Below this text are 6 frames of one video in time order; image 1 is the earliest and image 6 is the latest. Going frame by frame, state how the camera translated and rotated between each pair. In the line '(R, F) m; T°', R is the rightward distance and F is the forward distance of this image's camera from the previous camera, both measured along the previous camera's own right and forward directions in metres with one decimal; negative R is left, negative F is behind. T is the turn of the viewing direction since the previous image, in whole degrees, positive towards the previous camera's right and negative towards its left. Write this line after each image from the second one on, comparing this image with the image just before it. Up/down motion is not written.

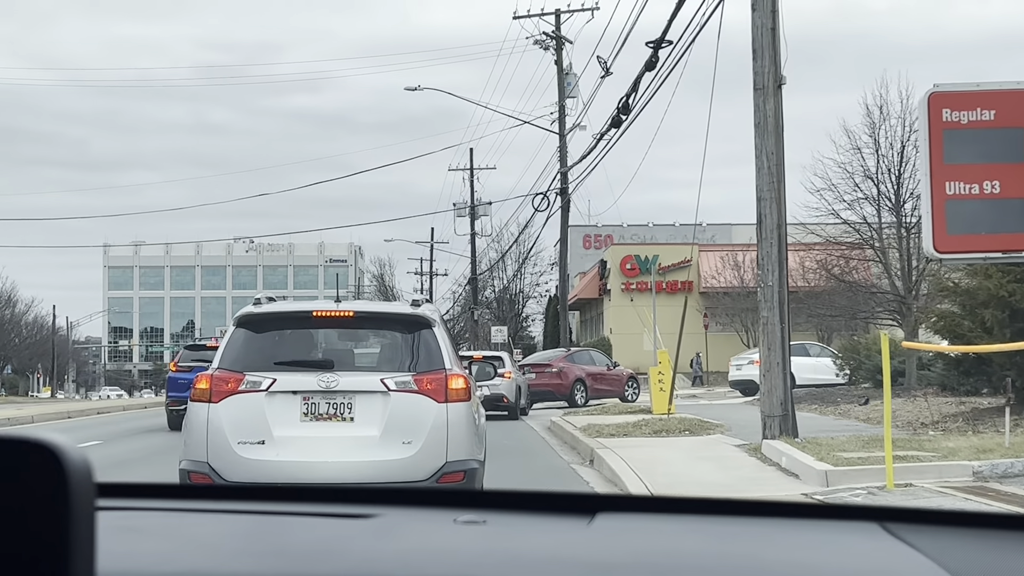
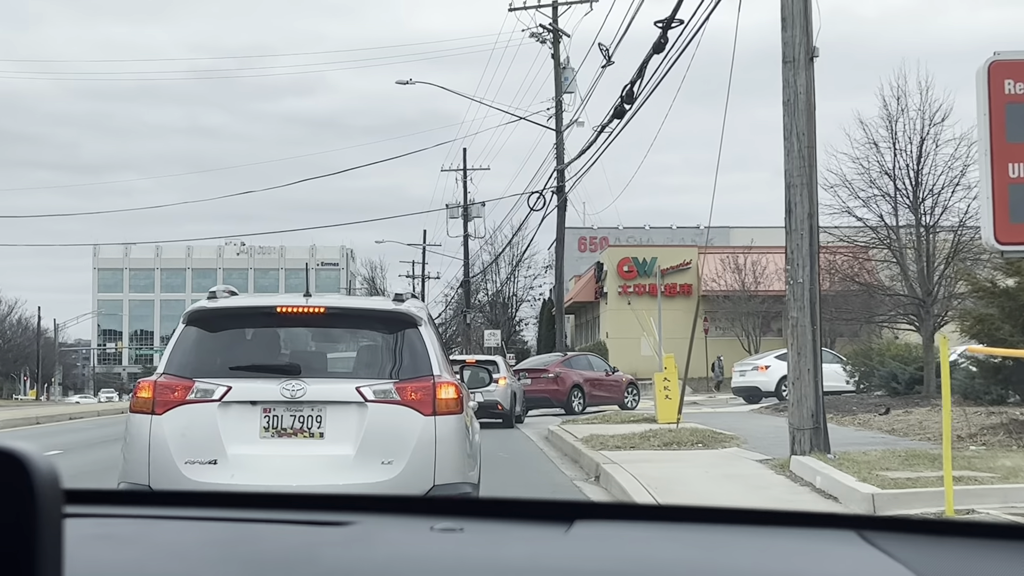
(0.0, +0.8) m; 0°
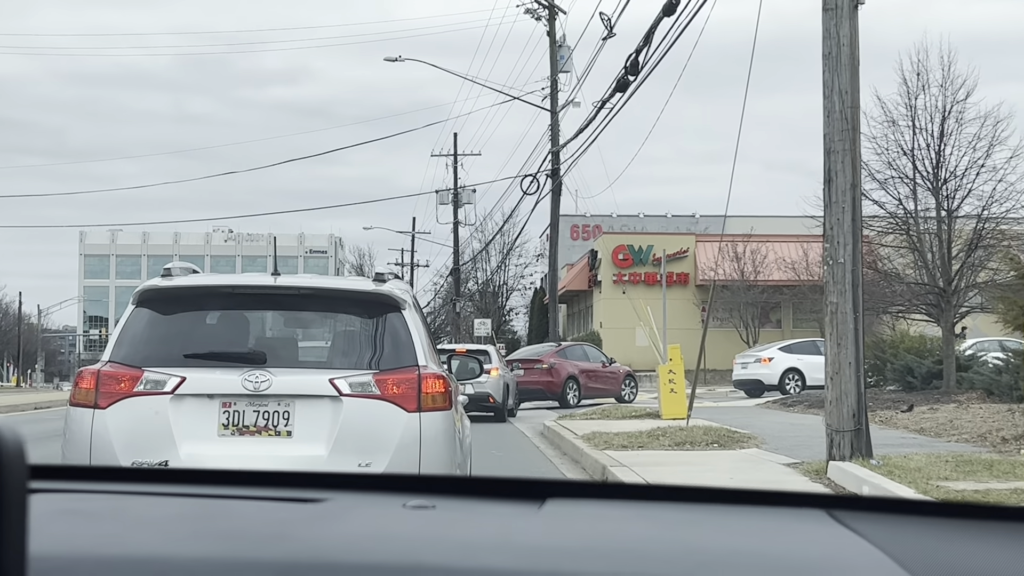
(0.0, +0.8) m; 0°
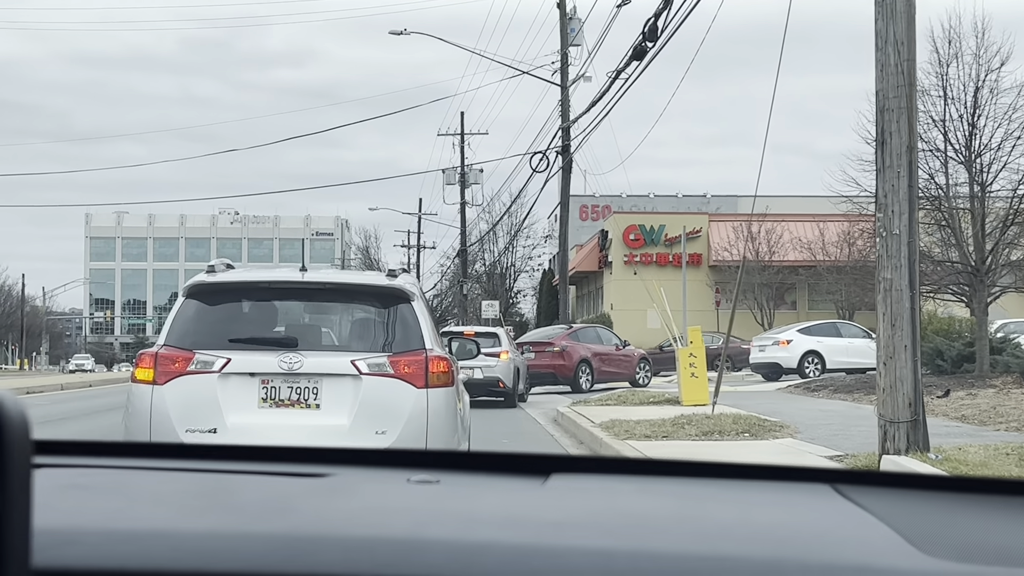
(0.0, +0.6) m; 0°
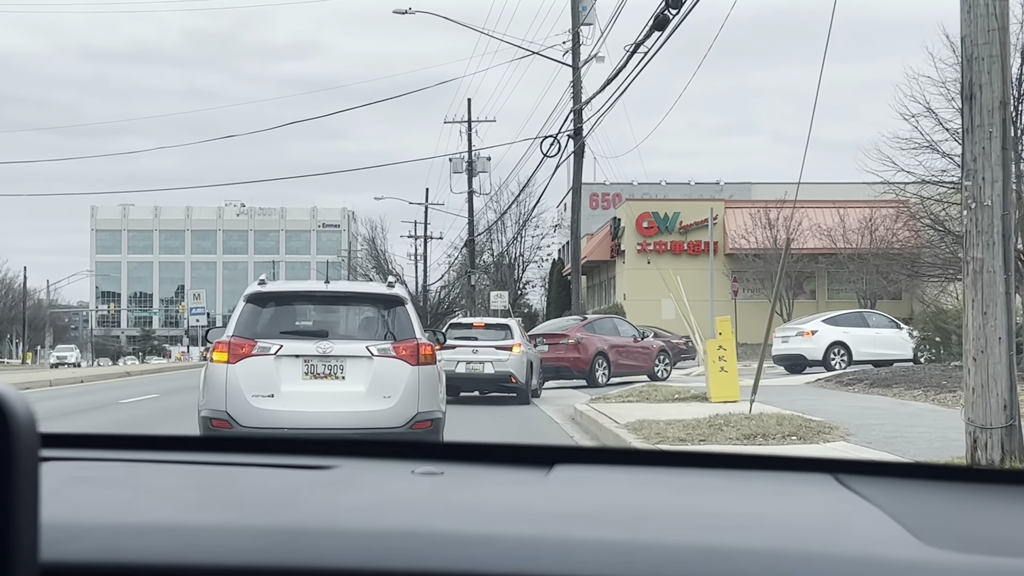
(0.0, +0.8) m; 0°
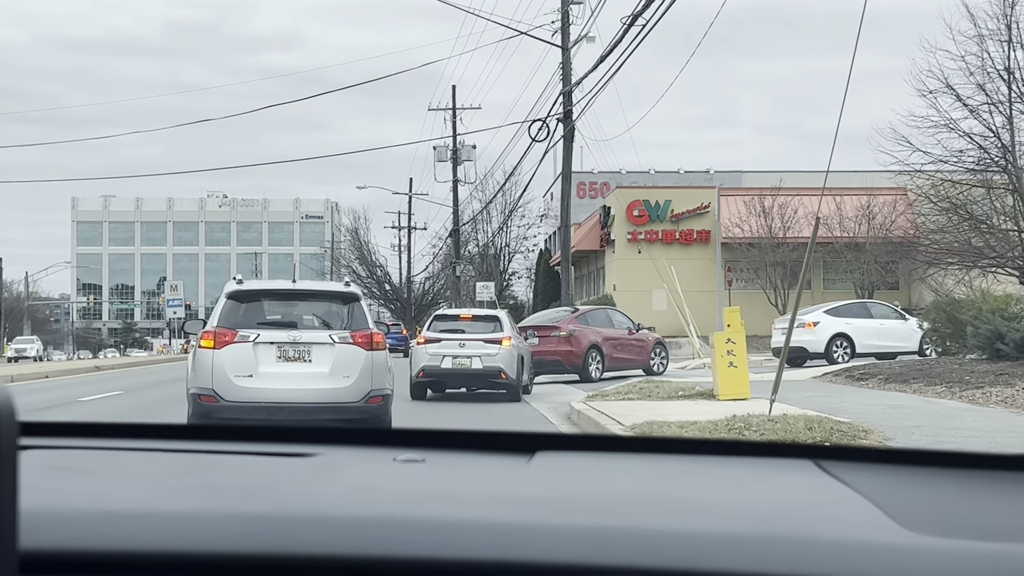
(0.0, +0.8) m; +1°
